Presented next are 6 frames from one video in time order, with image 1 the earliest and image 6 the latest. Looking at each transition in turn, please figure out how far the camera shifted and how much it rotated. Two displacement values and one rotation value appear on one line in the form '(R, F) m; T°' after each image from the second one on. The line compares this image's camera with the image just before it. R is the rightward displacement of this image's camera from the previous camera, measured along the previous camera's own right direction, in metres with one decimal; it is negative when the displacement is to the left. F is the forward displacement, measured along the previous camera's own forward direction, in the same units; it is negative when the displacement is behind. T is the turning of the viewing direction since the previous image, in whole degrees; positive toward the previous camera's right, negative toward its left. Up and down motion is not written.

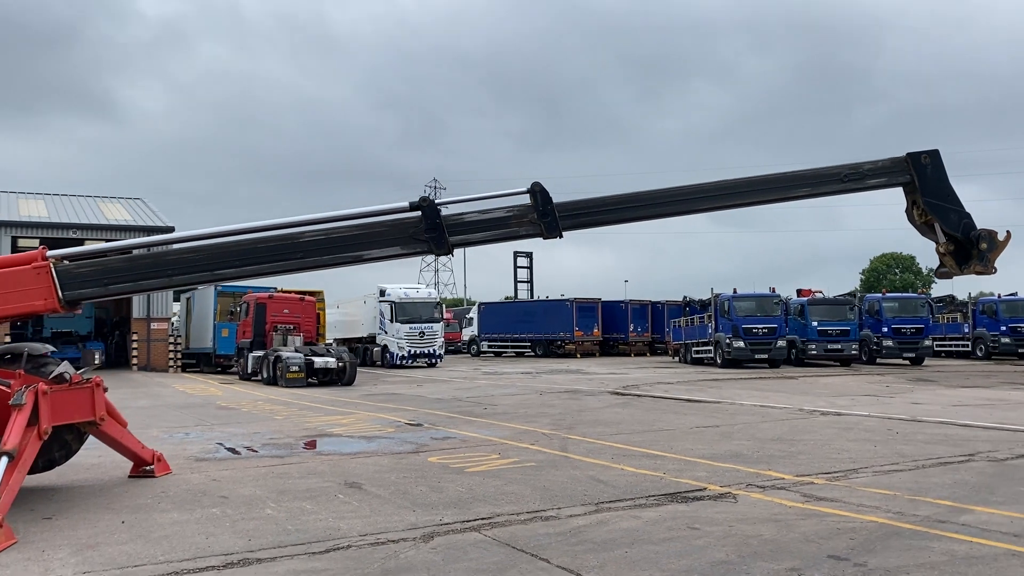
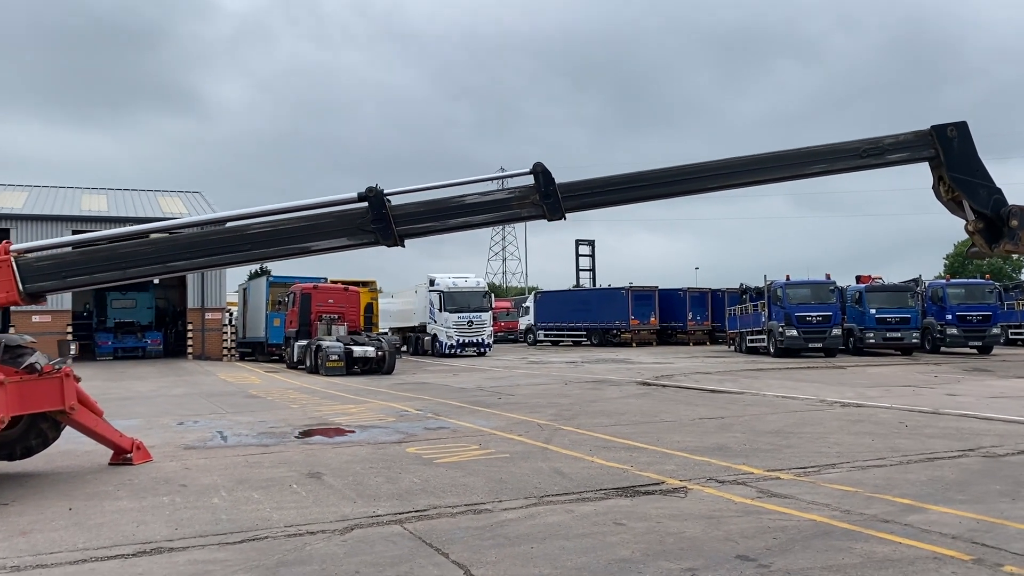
(+1.0, +0.2) m; -5°
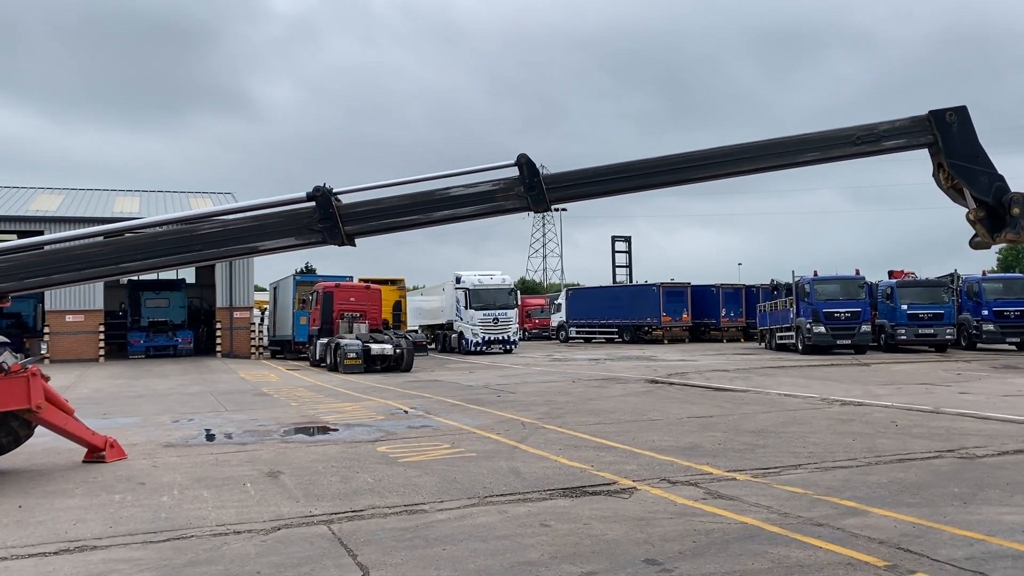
(+0.8, +0.1) m; -3°
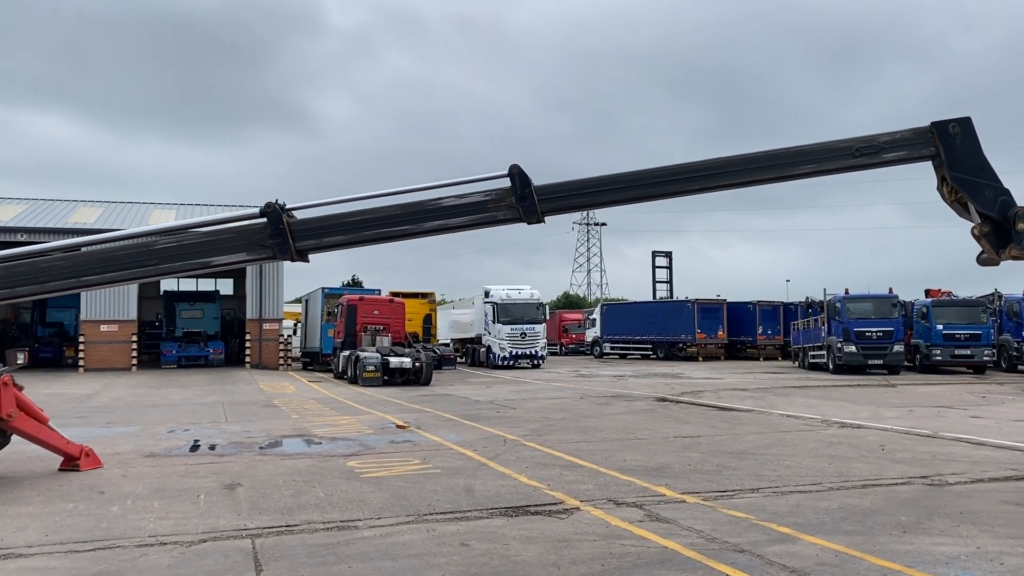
(+0.8, 0.0) m; -3°
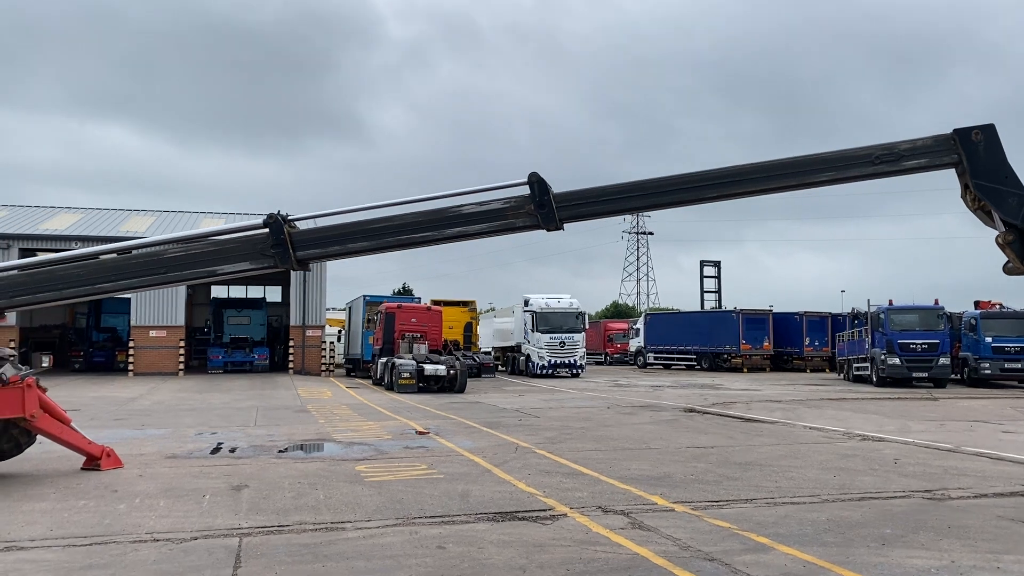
(+0.5, -0.1) m; -3°
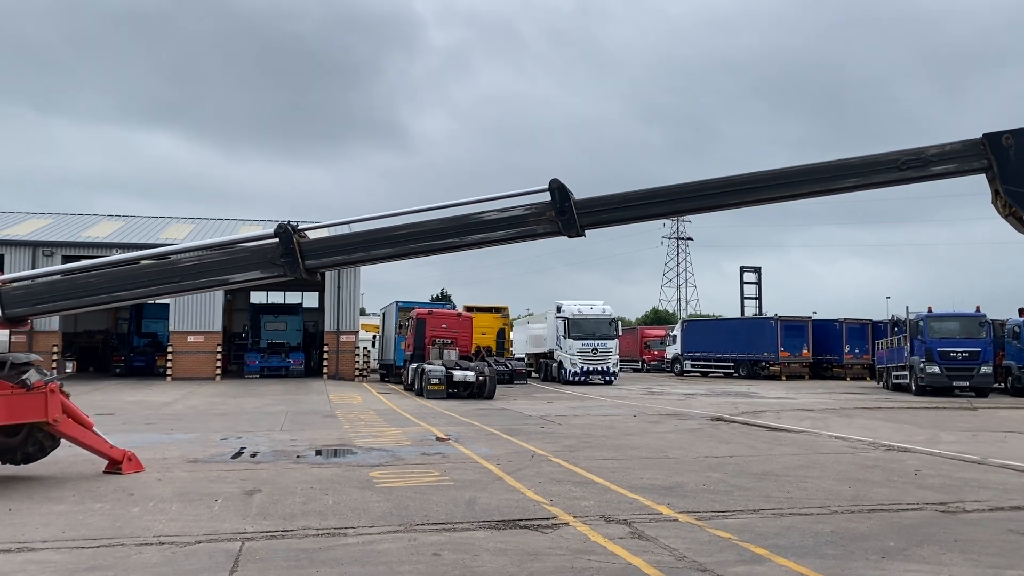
(+0.3, 0.0) m; -3°
